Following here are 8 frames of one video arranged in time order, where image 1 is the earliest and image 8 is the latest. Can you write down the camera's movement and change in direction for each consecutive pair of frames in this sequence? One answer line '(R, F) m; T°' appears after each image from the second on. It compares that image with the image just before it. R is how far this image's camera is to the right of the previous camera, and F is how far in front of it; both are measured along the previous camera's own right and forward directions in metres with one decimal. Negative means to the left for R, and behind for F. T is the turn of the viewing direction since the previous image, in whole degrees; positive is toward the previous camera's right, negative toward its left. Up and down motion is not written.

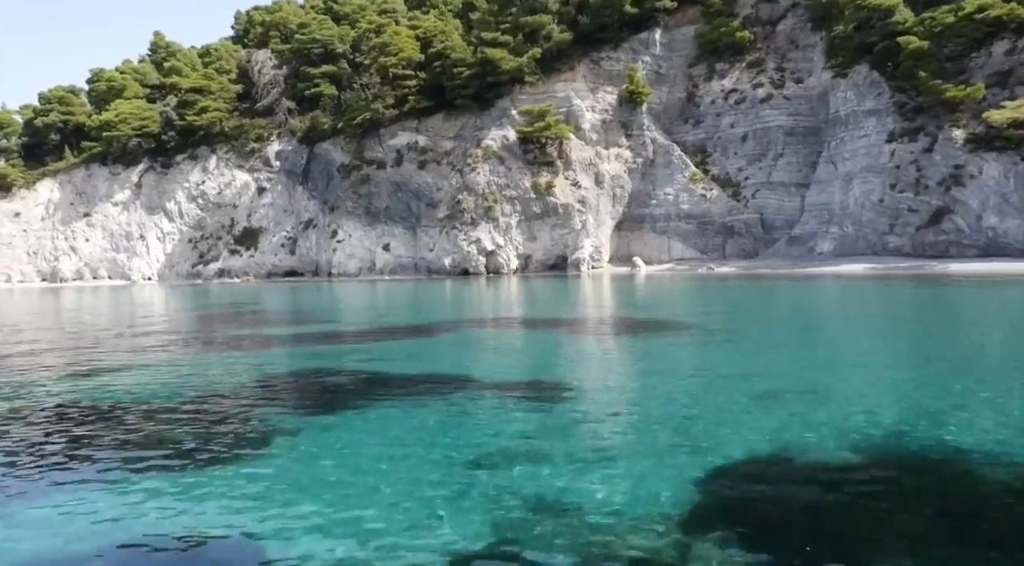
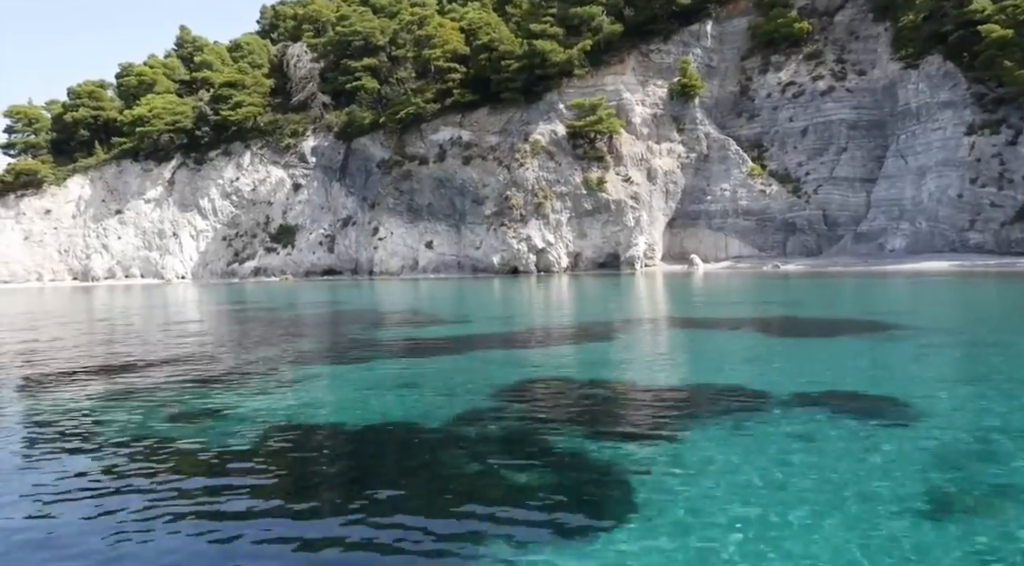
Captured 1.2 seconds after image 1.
(-2.5, +1.1) m; 0°
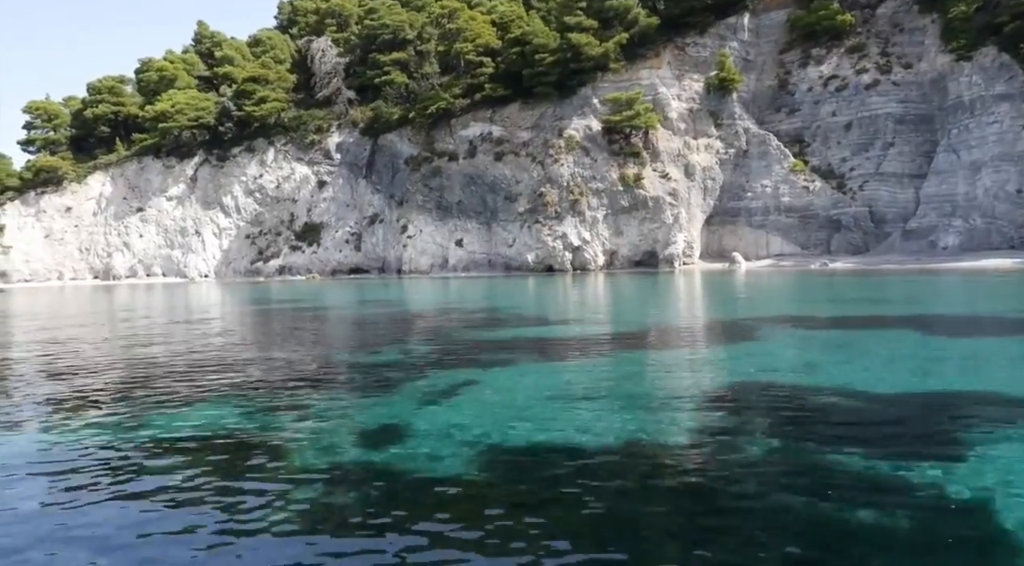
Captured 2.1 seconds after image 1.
(-1.7, +0.9) m; 0°
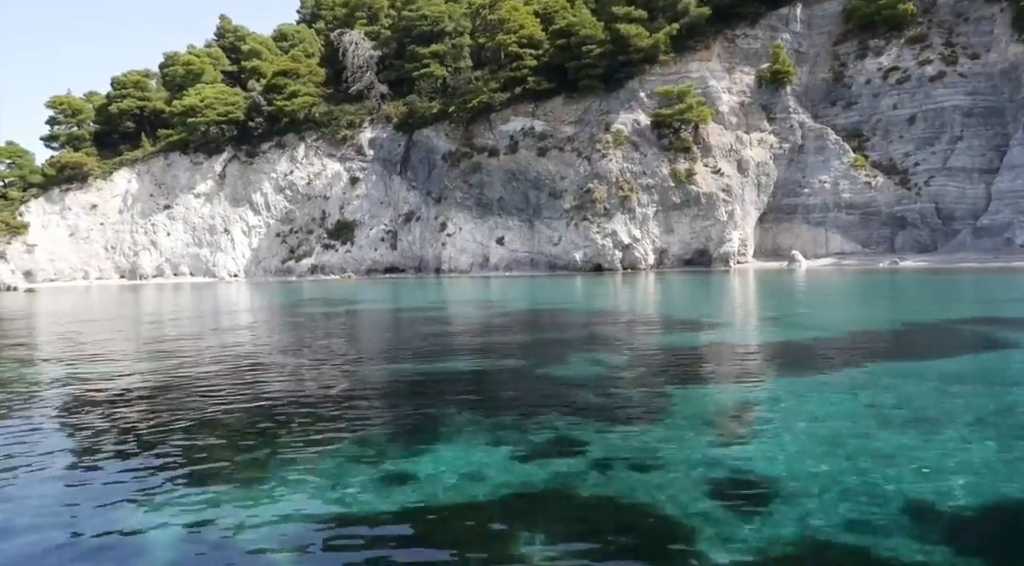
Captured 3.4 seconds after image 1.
(-2.3, +1.4) m; 0°
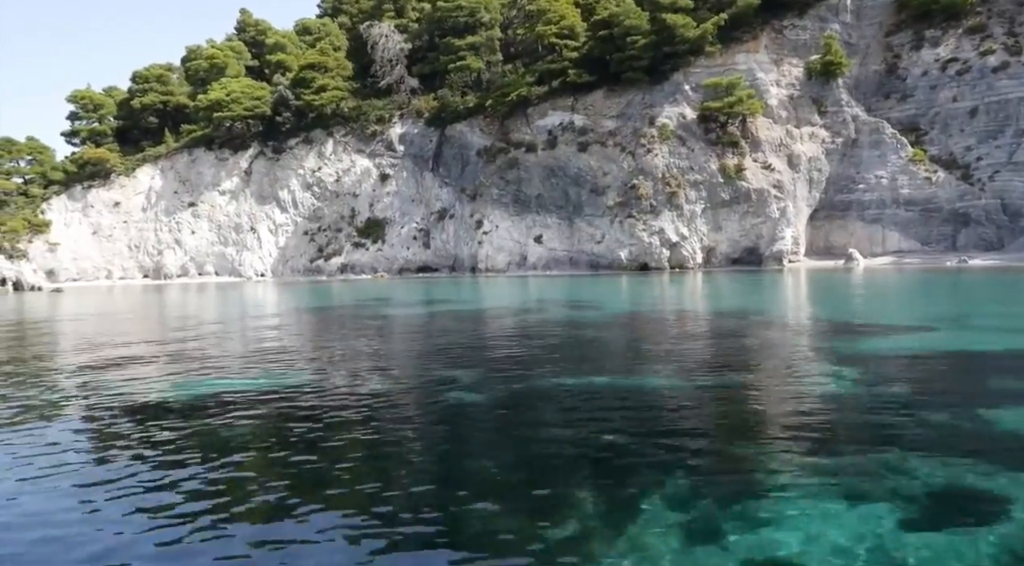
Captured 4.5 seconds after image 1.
(-1.9, +1.4) m; 0°
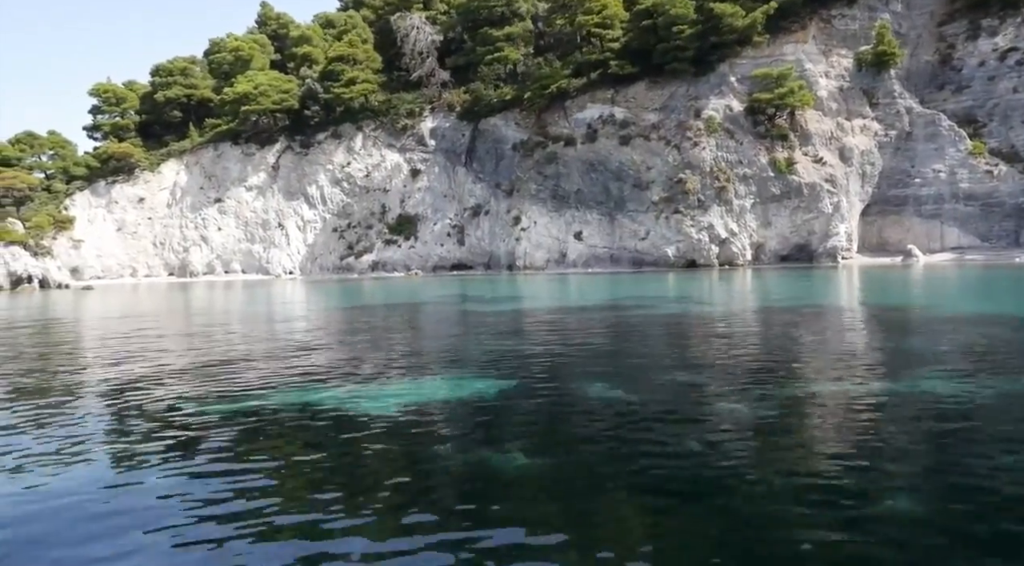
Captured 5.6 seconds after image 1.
(-1.9, +1.2) m; 0°
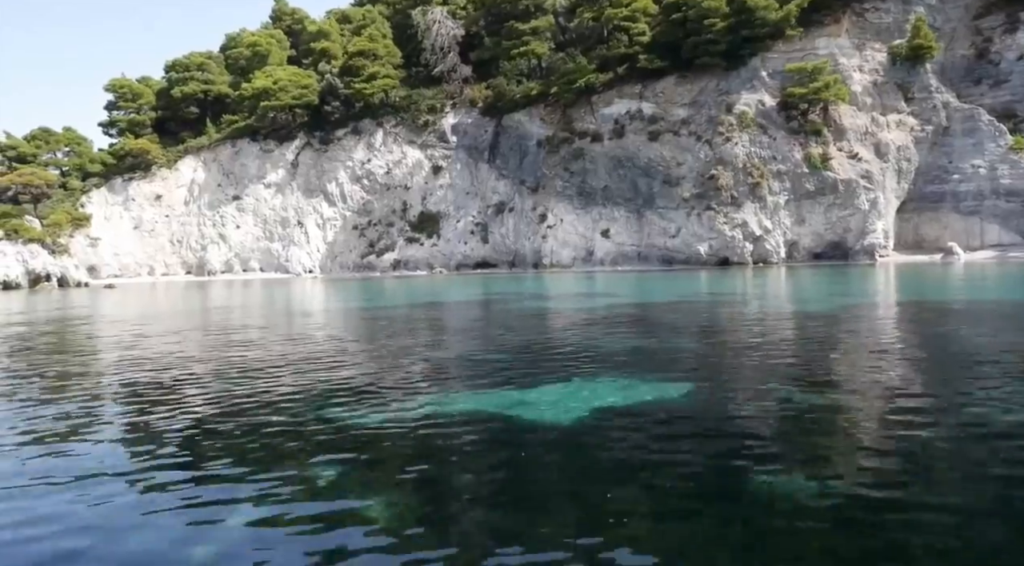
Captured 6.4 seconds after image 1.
(-1.3, +0.7) m; 0°
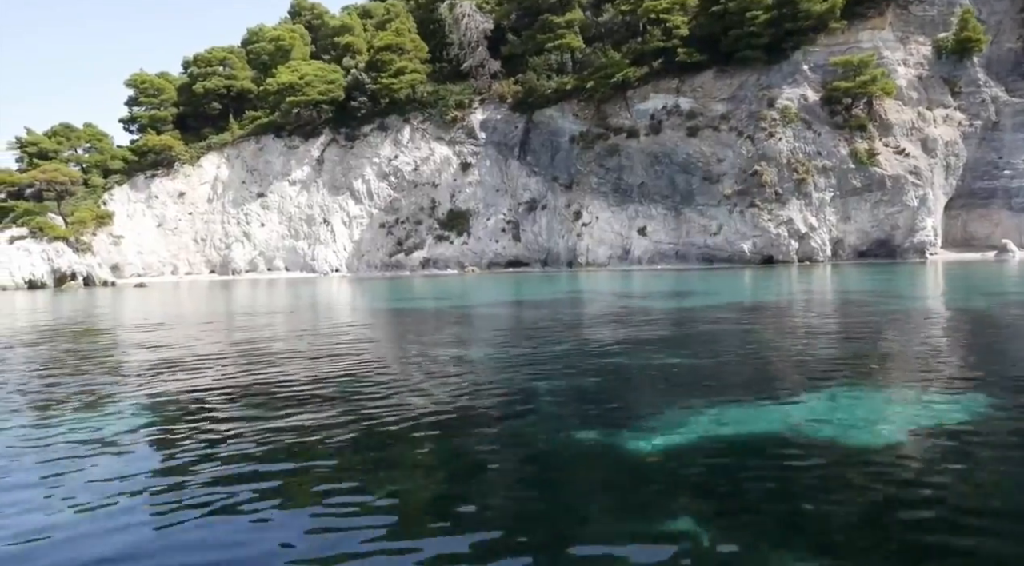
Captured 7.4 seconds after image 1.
(-1.8, +0.9) m; 0°
